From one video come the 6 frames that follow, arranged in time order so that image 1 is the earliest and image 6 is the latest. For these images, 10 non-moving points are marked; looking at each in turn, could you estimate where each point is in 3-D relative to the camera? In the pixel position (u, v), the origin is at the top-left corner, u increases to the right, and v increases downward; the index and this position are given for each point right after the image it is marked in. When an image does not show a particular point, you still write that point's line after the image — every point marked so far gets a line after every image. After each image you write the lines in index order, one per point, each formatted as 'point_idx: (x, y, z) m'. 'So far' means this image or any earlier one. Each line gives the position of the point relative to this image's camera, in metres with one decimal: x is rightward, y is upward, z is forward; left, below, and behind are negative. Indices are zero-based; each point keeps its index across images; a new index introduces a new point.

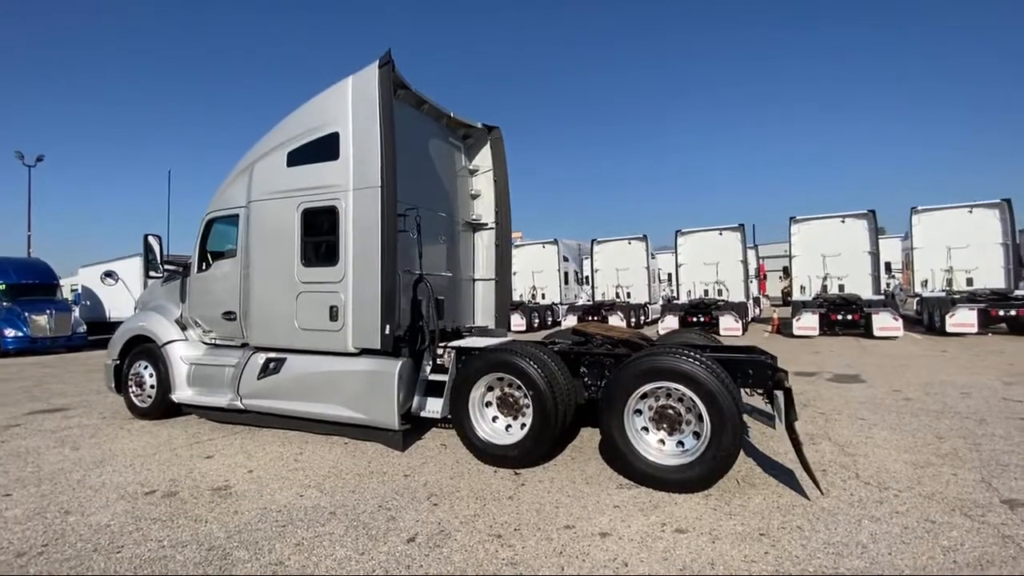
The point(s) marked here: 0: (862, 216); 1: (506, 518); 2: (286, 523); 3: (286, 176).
0: (+7.7, +1.5, +12.8) m
1: (0.0, -1.5, +3.9) m
2: (-1.5, -1.5, +3.9) m
3: (-2.2, +1.1, +5.9) m
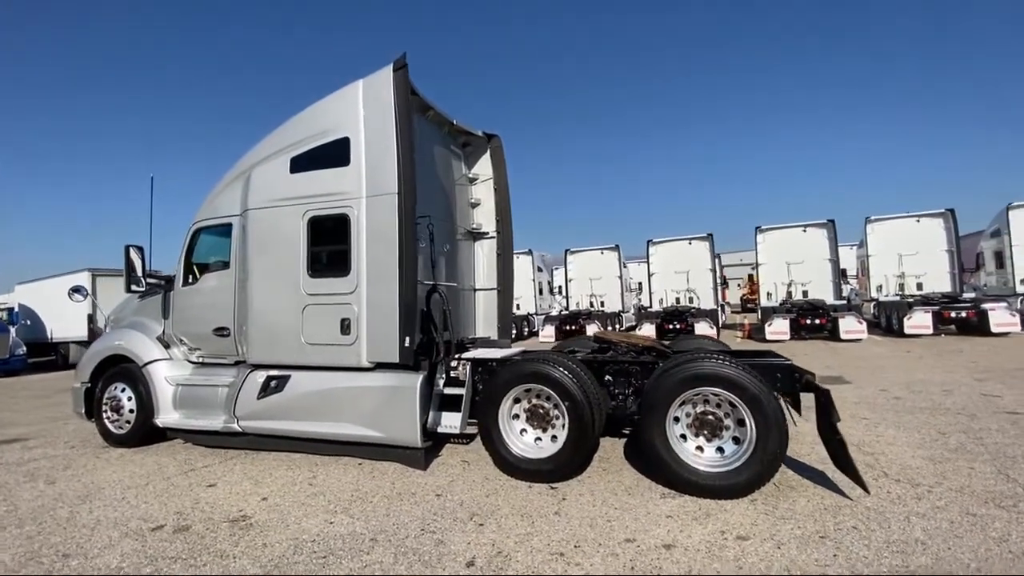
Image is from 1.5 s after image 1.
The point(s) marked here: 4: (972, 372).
0: (+7.1, +1.4, +13.4) m
1: (+0.3, -1.6, +3.7) m
2: (-1.1, -1.6, +3.6) m
3: (-2.1, +1.0, +5.6) m
4: (+6.3, -1.1, +8.0) m
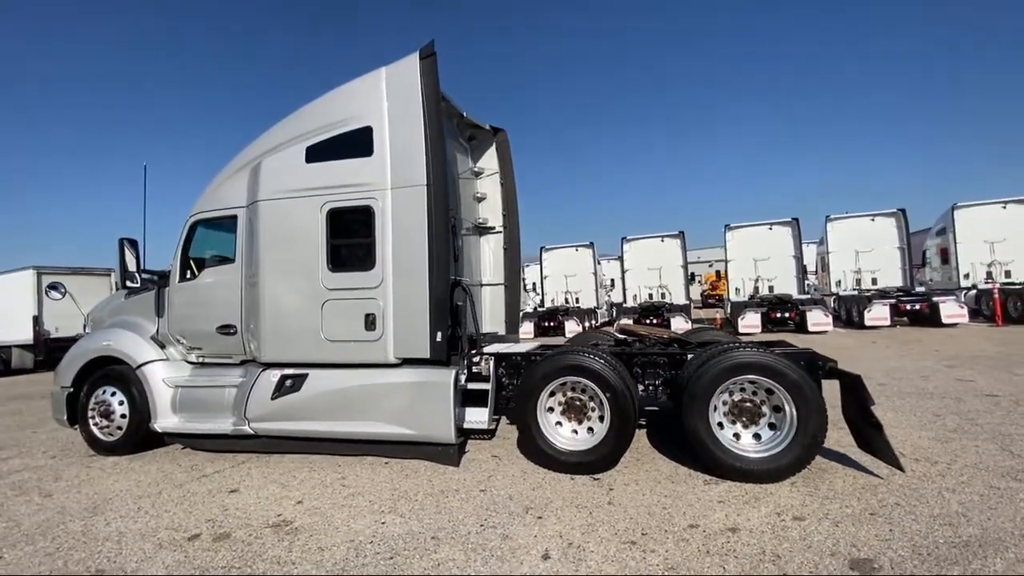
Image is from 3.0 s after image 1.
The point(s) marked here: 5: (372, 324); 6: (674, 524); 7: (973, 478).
0: (+6.5, +1.5, +14.0) m
1: (+0.7, -1.5, +3.8) m
2: (-0.7, -1.6, +3.5) m
3: (-1.8, +1.0, +5.3) m
4: (+6.2, -1.0, +8.6) m
5: (-1.2, -0.3, +5.1) m
6: (+1.0, -1.5, +3.7) m
7: (+3.3, -1.4, +4.3) m
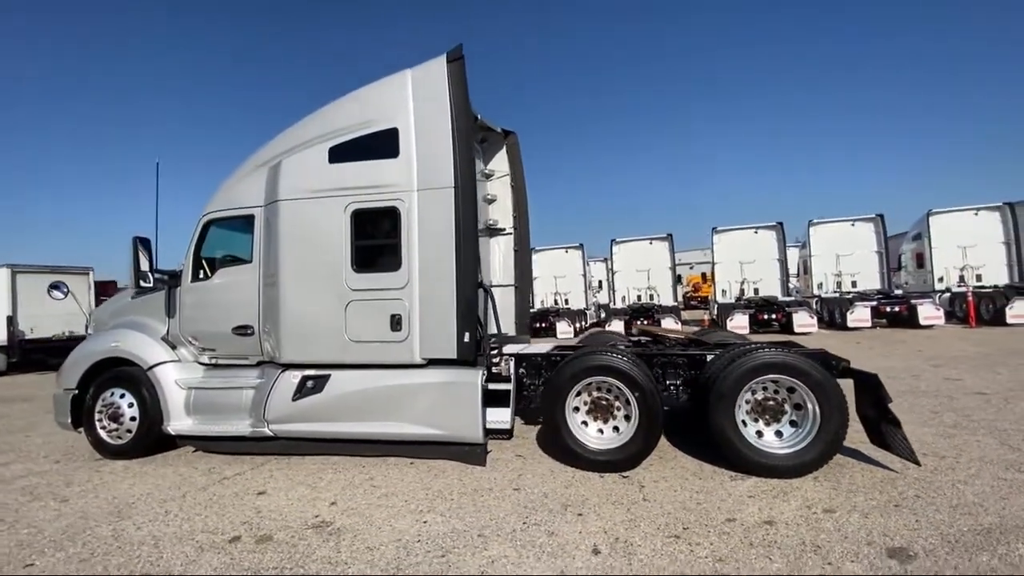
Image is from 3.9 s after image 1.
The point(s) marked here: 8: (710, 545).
0: (+6.3, +1.5, +14.4) m
1: (+1.0, -1.5, +3.9) m
2: (-0.4, -1.6, +3.5) m
3: (-1.6, +1.0, +5.3) m
4: (+6.2, -1.1, +9.0) m
5: (-1.0, -0.3, +5.1) m
6: (+1.3, -1.5, +3.9) m
7: (+3.6, -1.4, +4.5) m
8: (+1.2, -1.5, +3.5) m
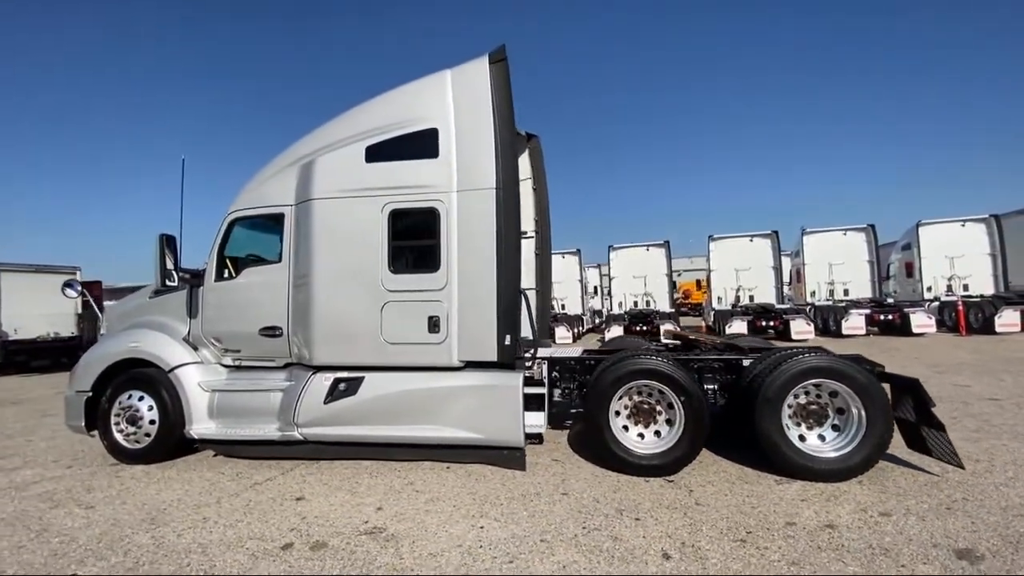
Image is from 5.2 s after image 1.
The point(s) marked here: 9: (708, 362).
0: (+6.2, +1.3, +14.6) m
1: (+1.4, -1.5, +3.9) m
2: (0.0, -1.6, +3.5) m
3: (-1.3, +1.0, +5.2) m
4: (+6.4, -1.2, +9.2) m
5: (-0.6, -0.3, +5.0) m
6: (+1.7, -1.5, +3.9) m
7: (+3.9, -1.5, +4.6) m
8: (+1.6, -1.5, +3.5) m
9: (+1.7, -0.6, +5.2) m
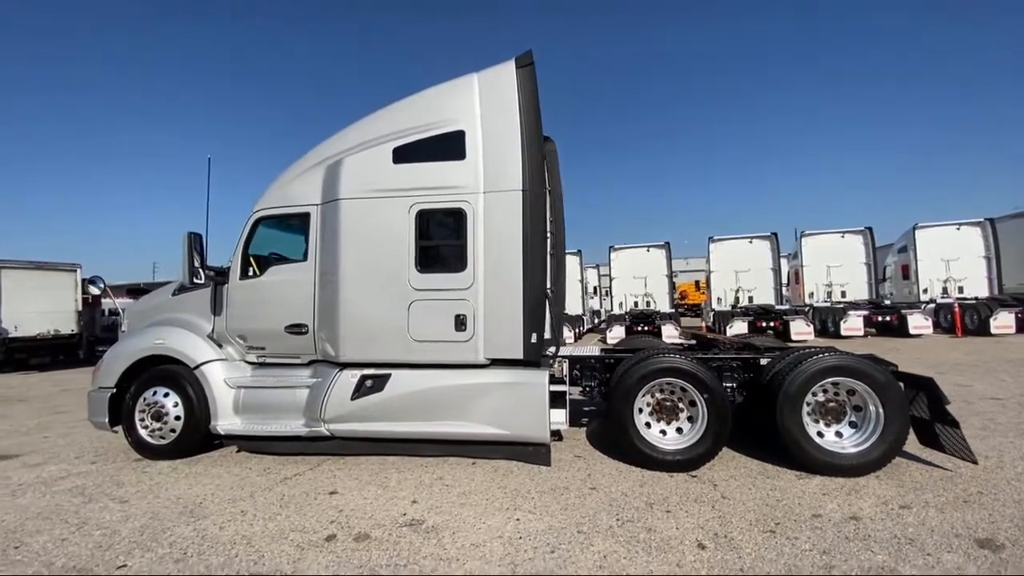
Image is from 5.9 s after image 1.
0: (+6.3, +1.3, +14.9) m
1: (+1.6, -1.5, +4.0) m
2: (+0.2, -1.6, +3.6) m
3: (-1.1, +1.0, +5.3) m
4: (+6.5, -1.2, +9.4) m
5: (-0.4, -0.3, +5.1) m
6: (+1.9, -1.5, +4.0) m
7: (+4.1, -1.5, +4.8) m
8: (+1.8, -1.5, +3.6) m
9: (+2.0, -0.6, +5.4) m
